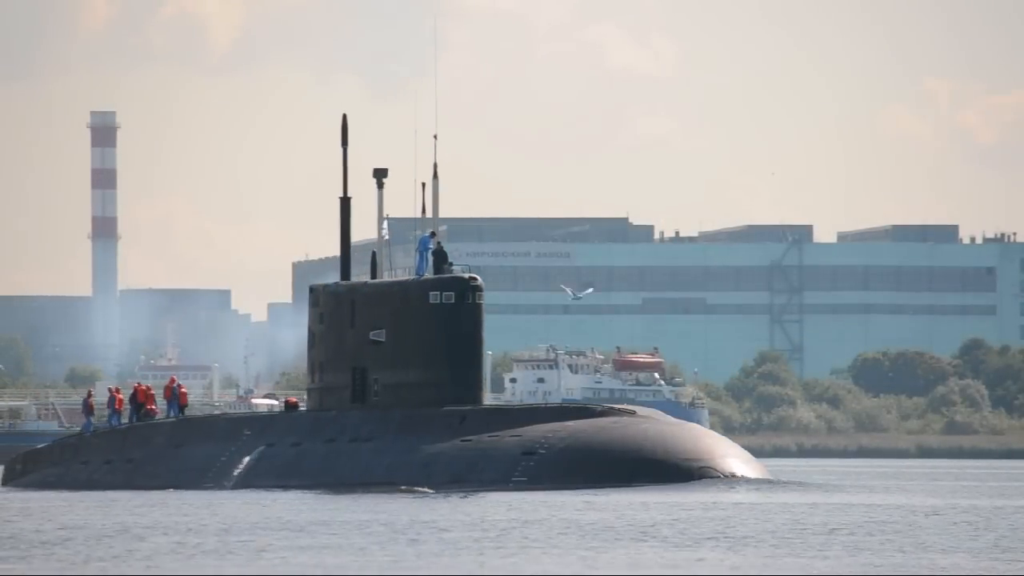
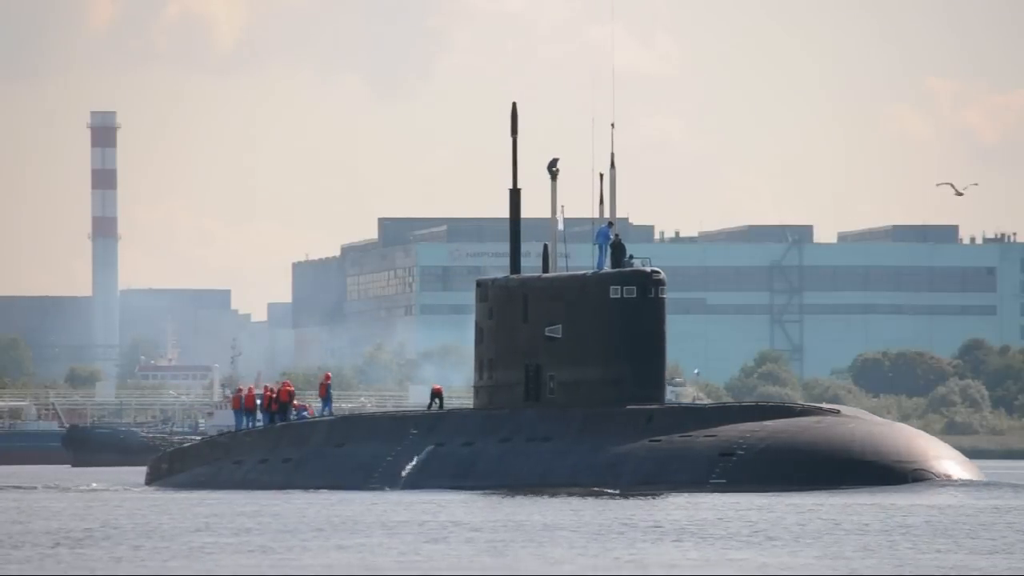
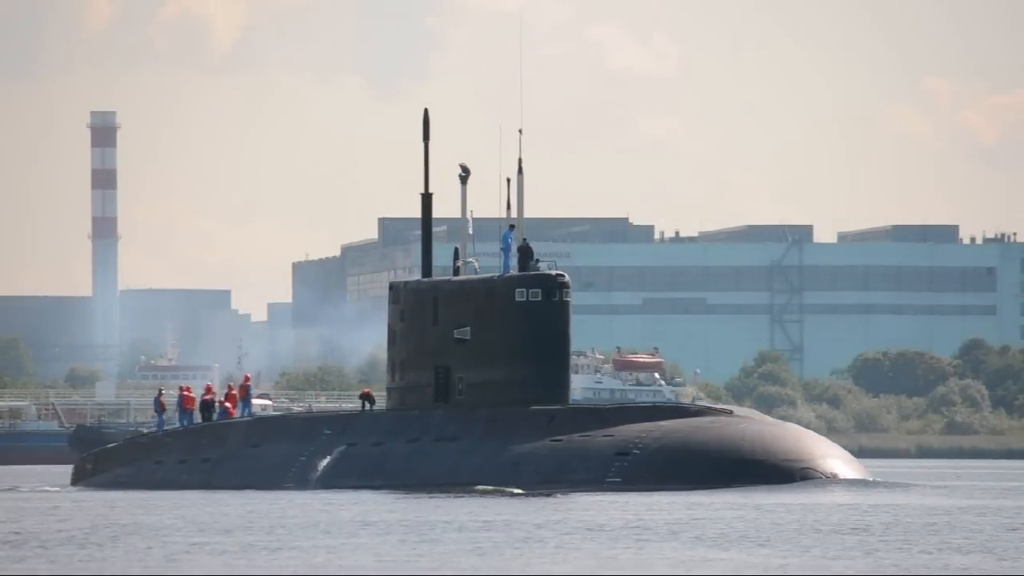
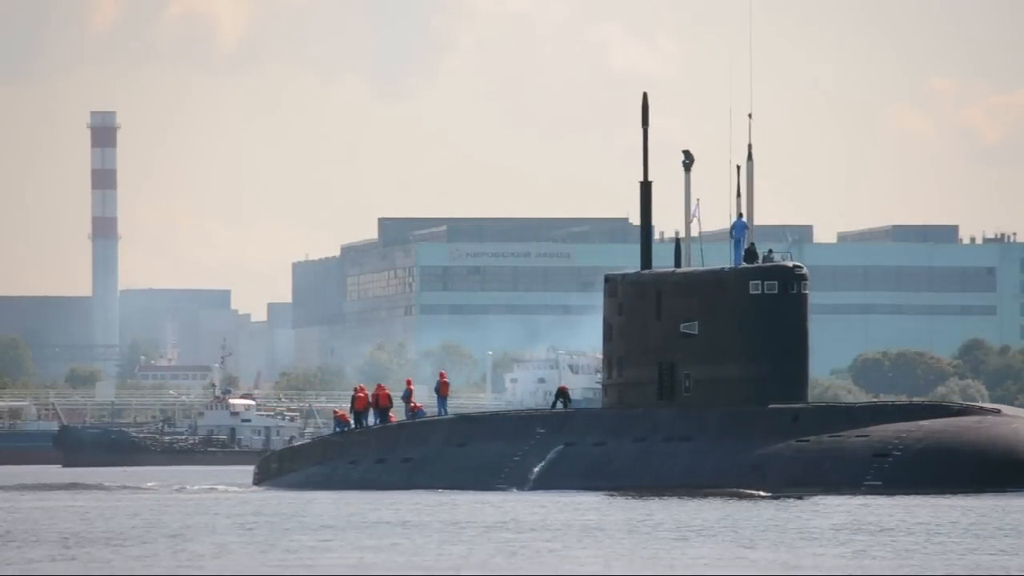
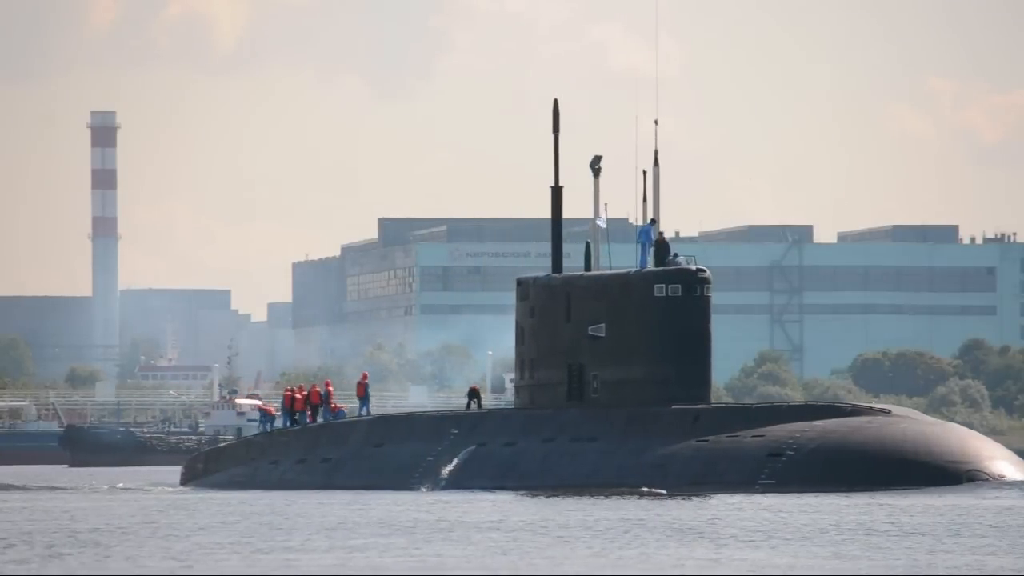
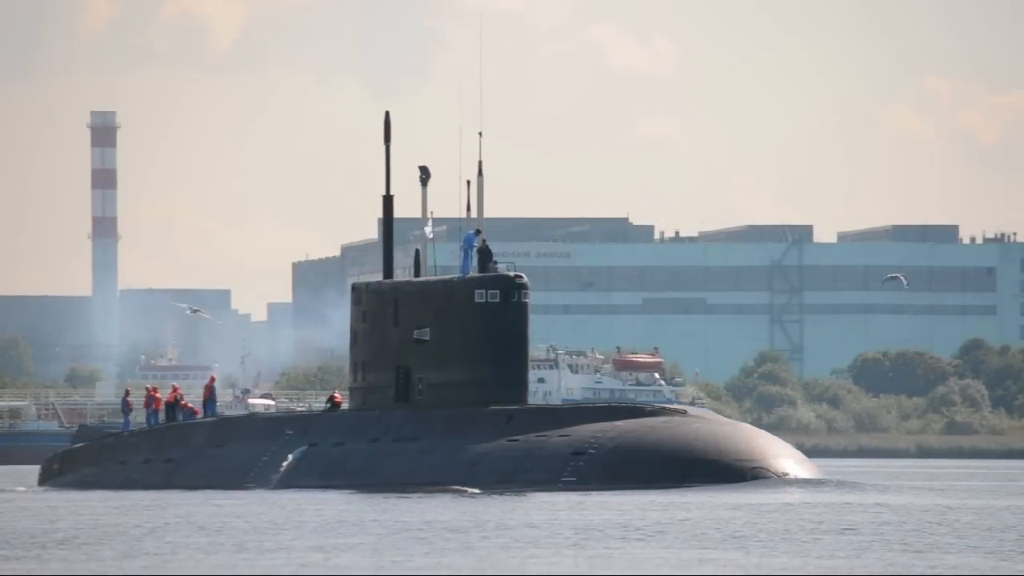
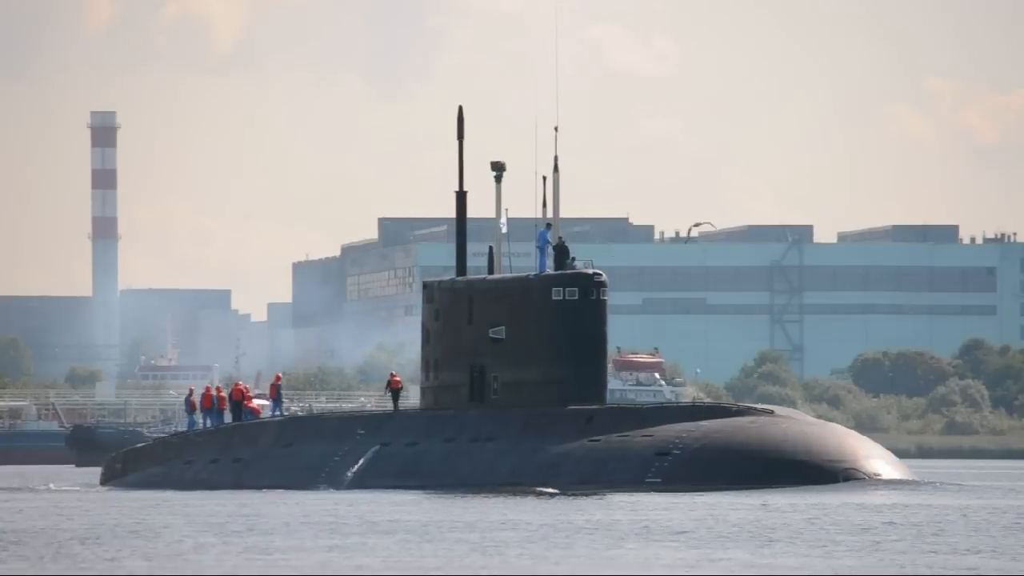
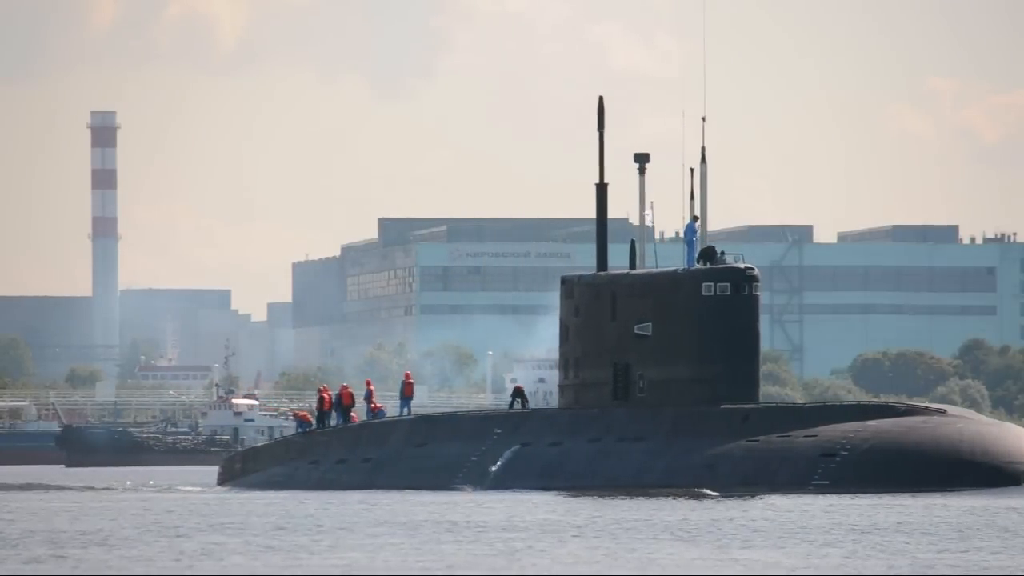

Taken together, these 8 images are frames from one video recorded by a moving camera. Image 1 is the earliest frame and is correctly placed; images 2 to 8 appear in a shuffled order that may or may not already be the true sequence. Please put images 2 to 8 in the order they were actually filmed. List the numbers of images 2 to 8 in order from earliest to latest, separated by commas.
6, 3, 7, 2, 5, 8, 4
